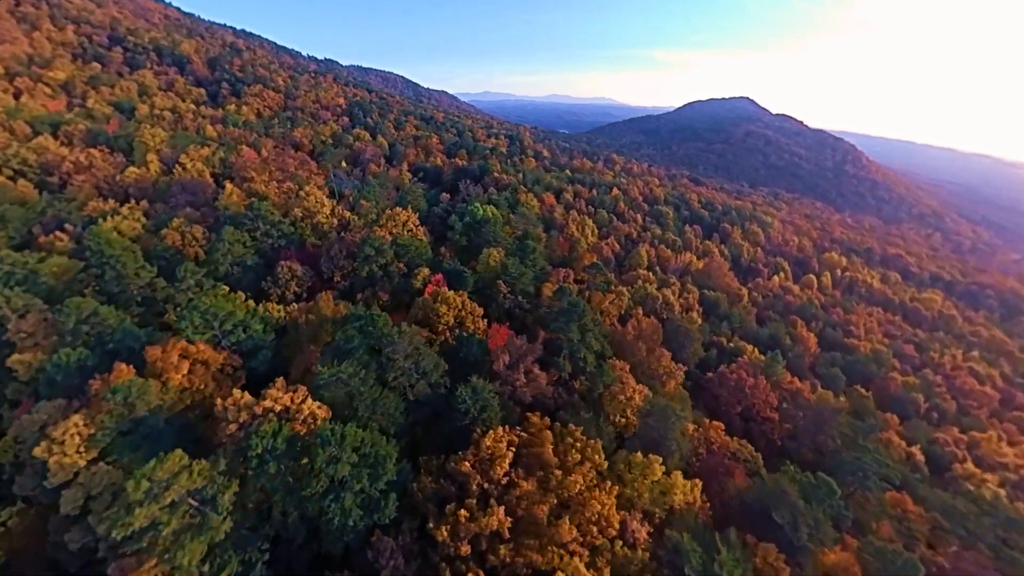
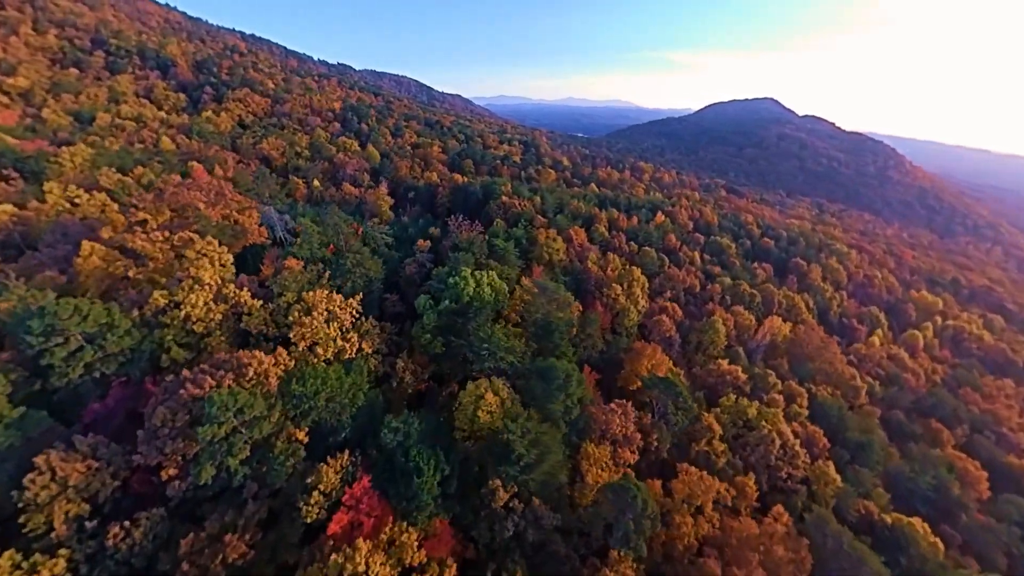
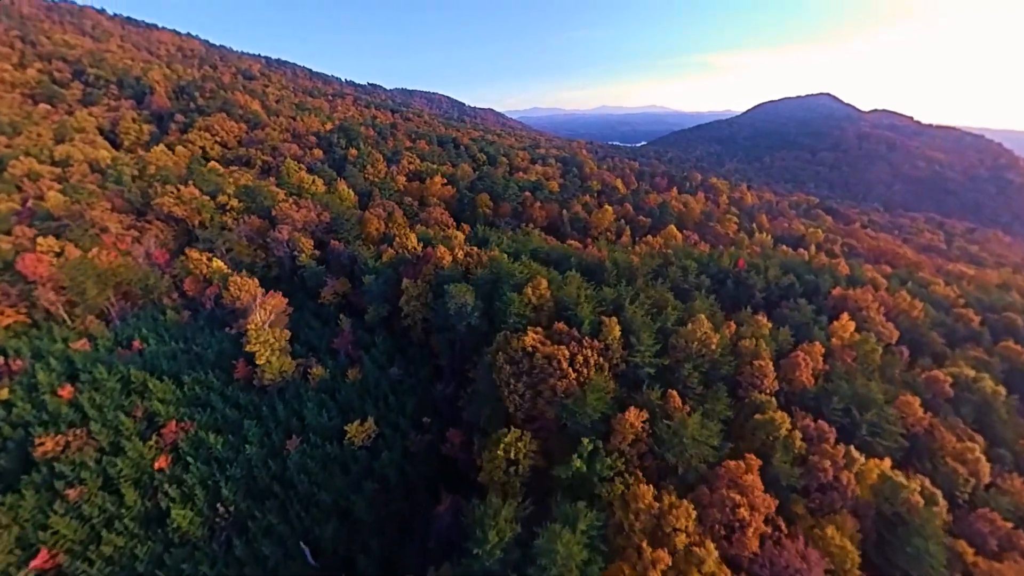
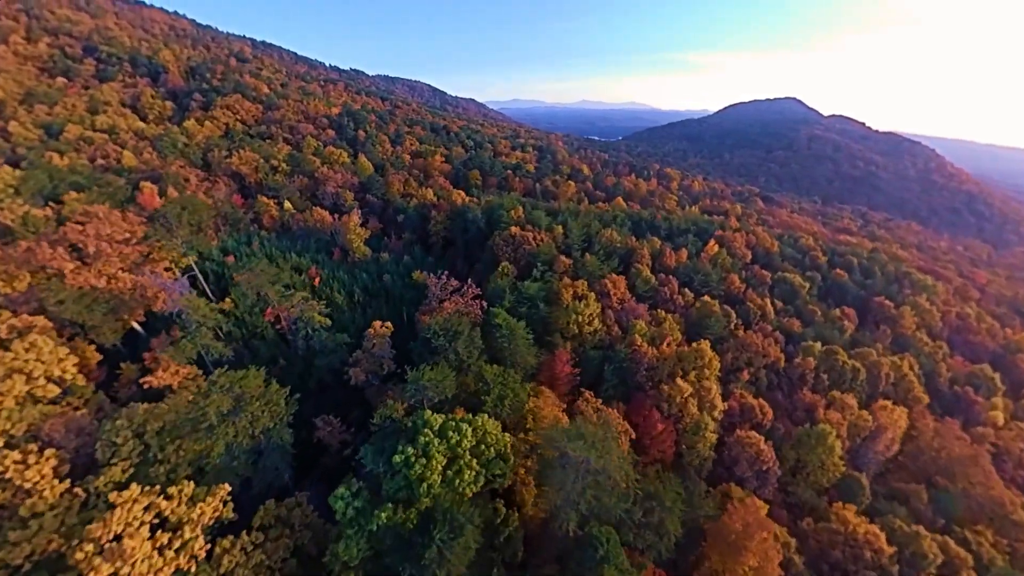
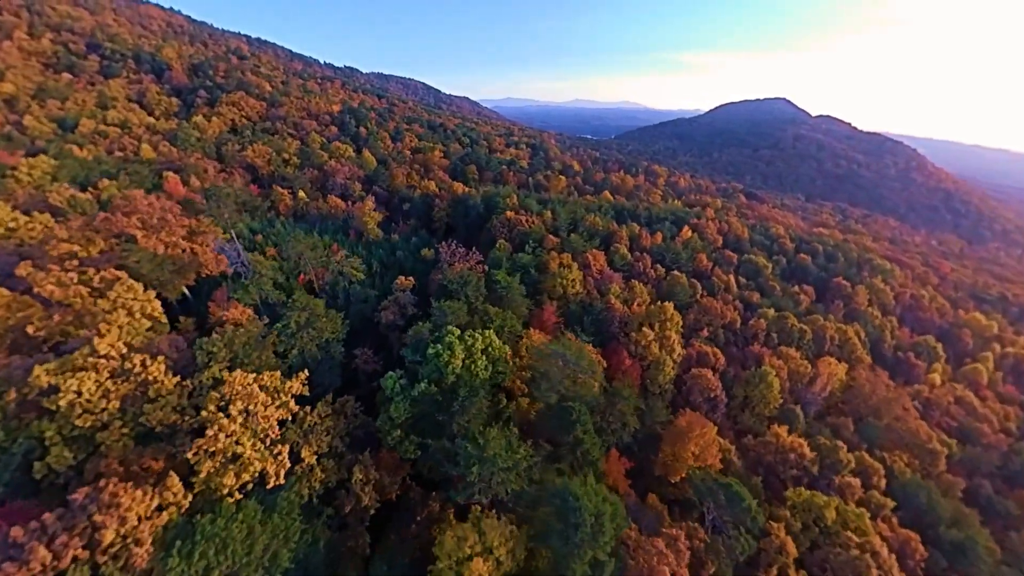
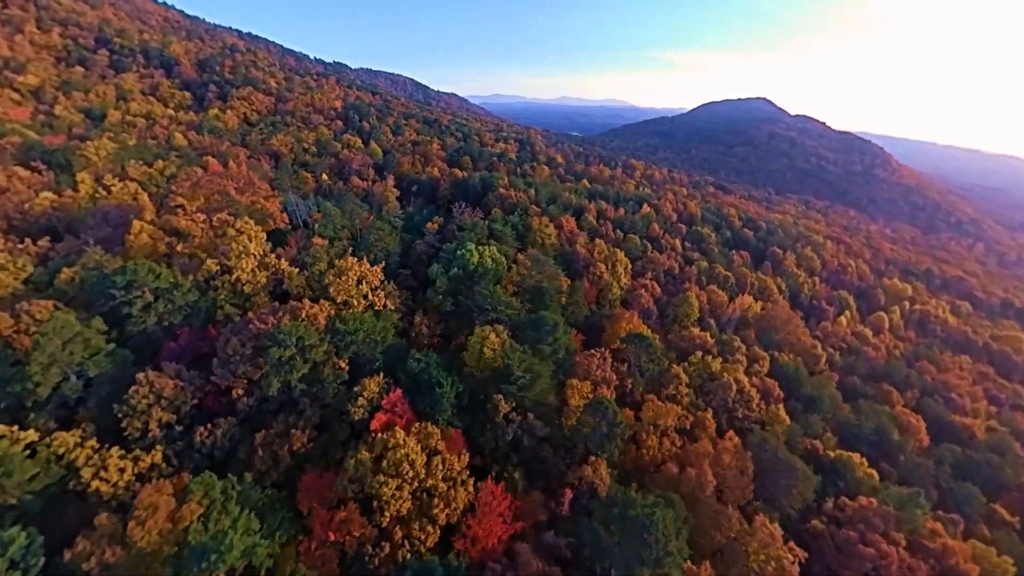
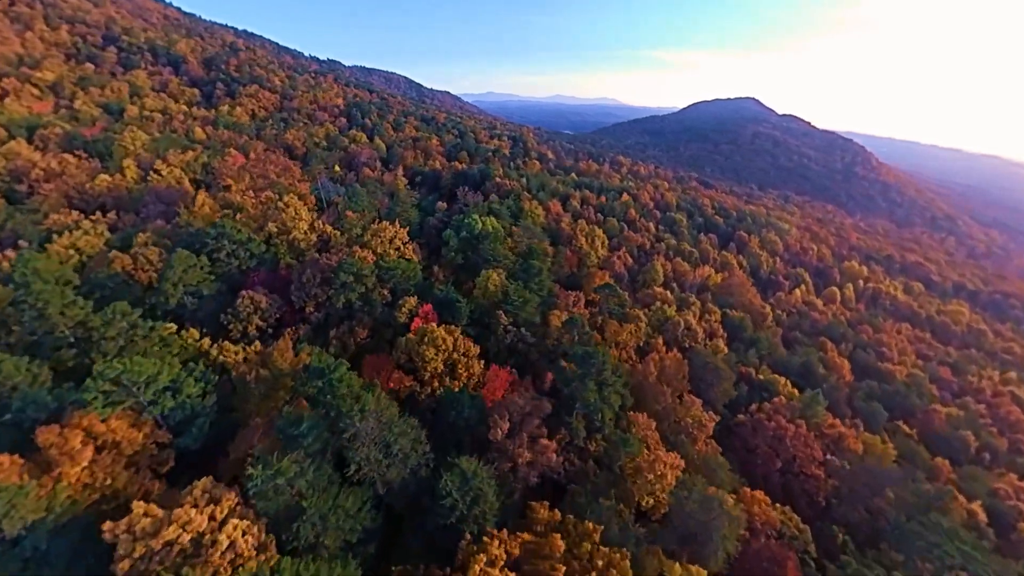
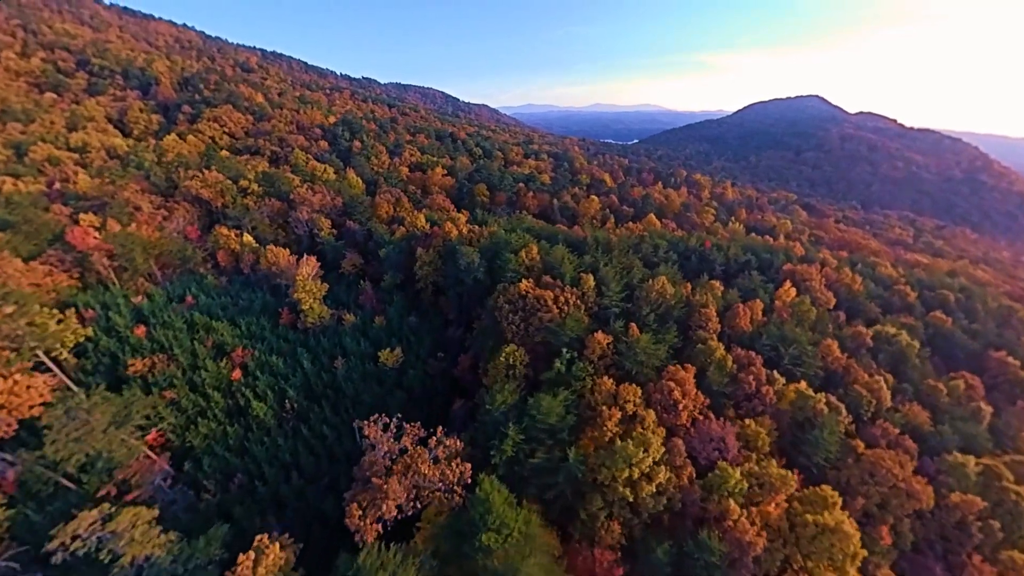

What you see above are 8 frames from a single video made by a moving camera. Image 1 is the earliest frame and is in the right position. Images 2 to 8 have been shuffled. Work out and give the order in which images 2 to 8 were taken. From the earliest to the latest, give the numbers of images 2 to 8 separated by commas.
7, 6, 2, 5, 4, 8, 3
